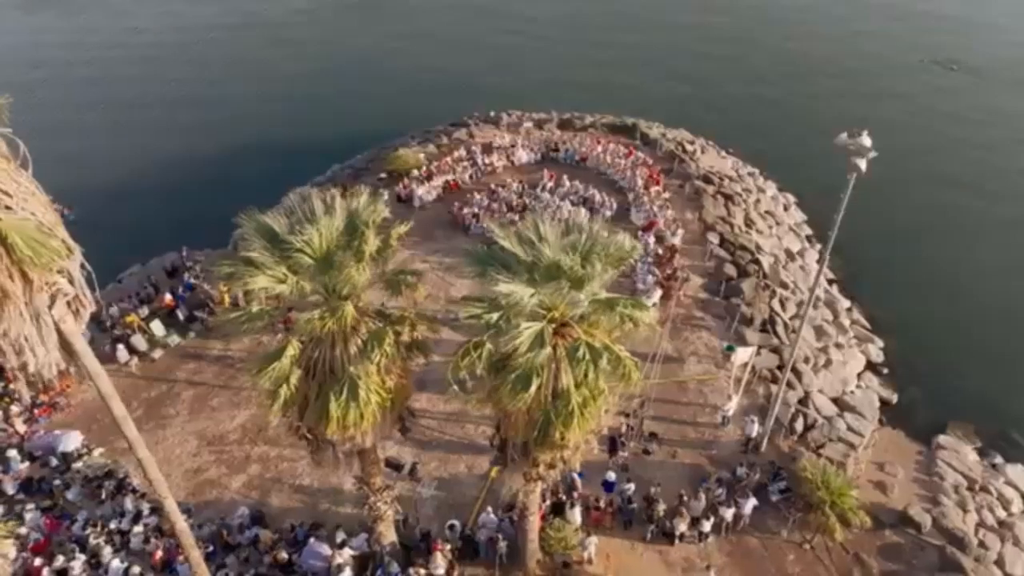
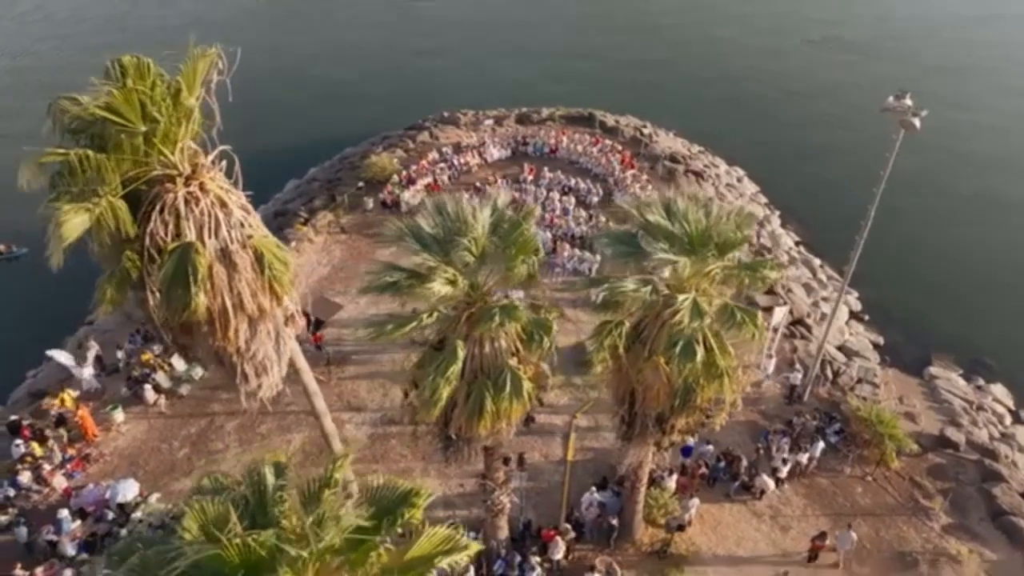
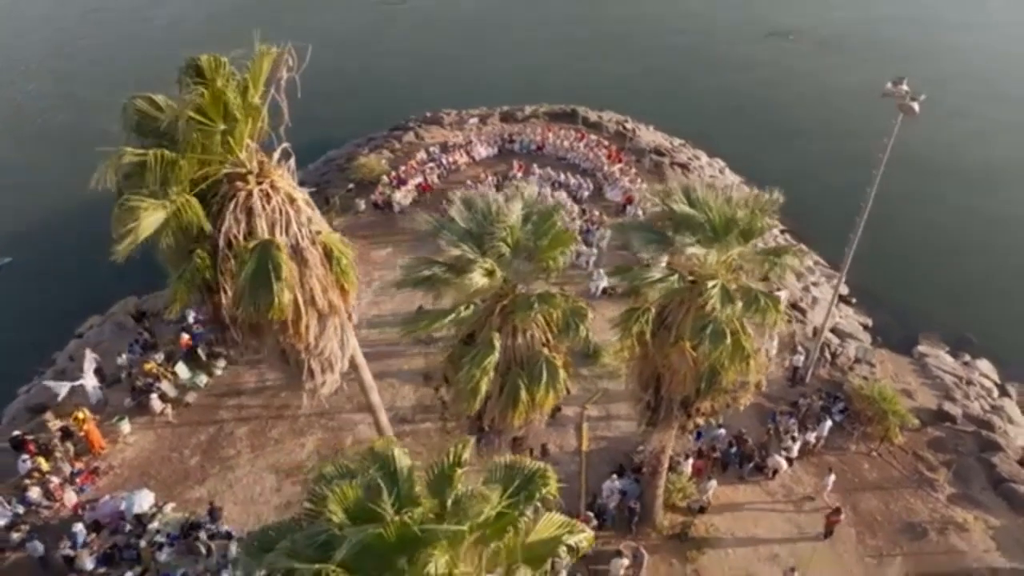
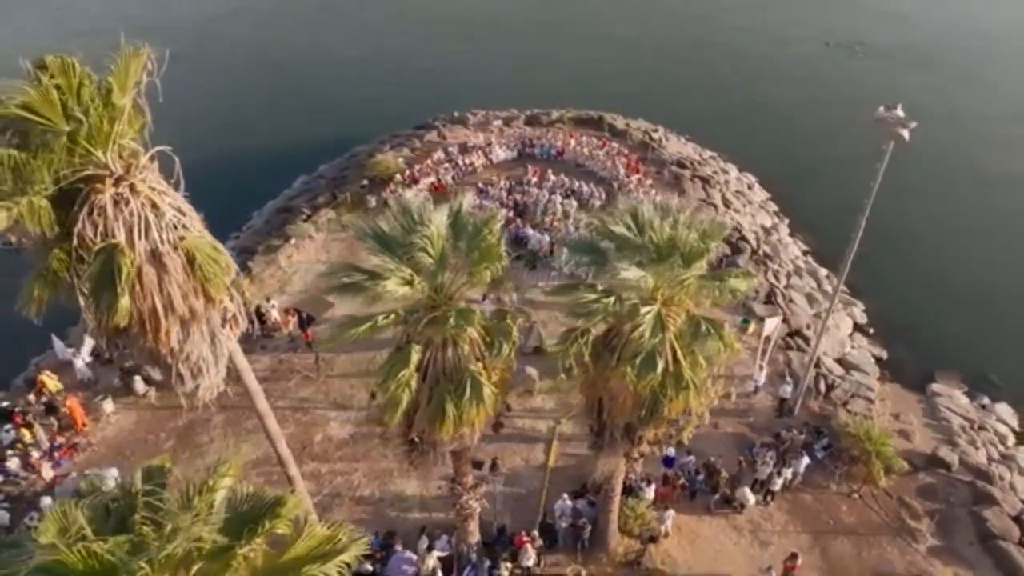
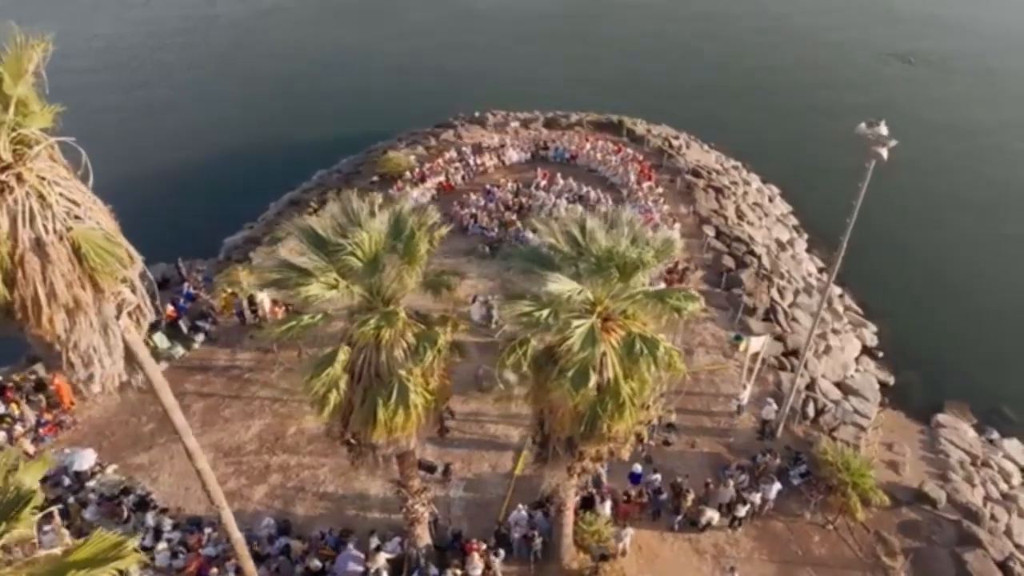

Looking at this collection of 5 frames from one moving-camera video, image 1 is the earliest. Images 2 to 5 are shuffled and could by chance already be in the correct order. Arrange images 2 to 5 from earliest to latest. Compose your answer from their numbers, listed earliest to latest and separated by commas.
5, 4, 2, 3
